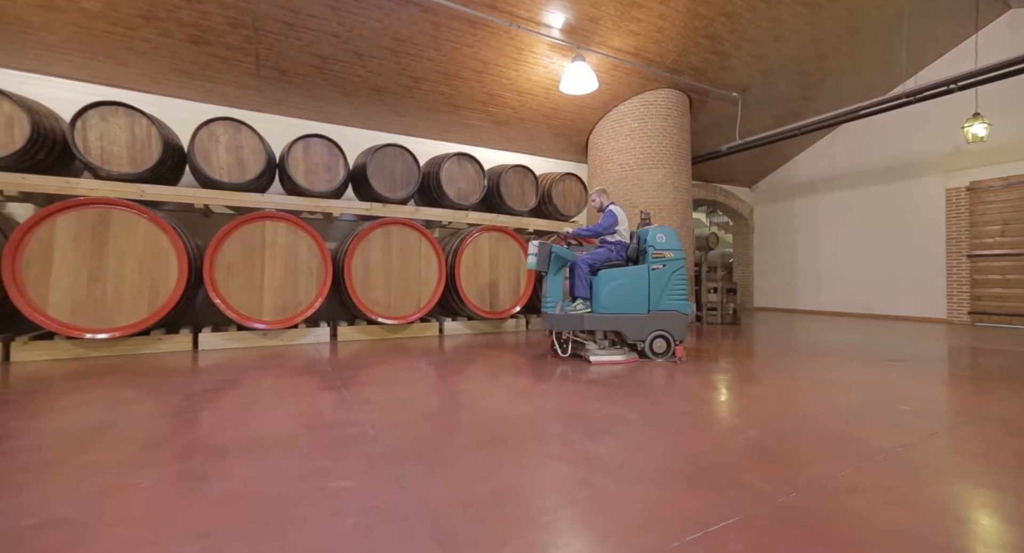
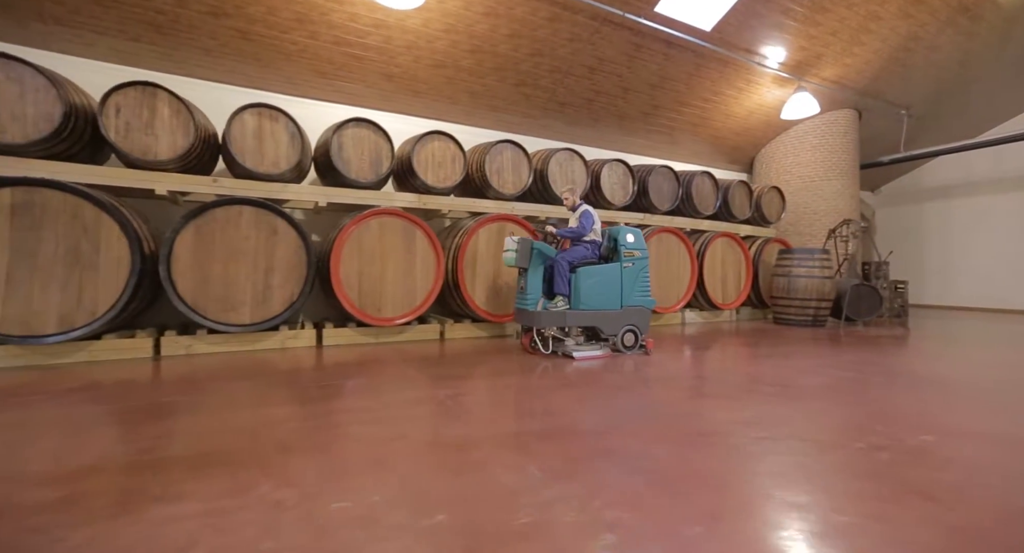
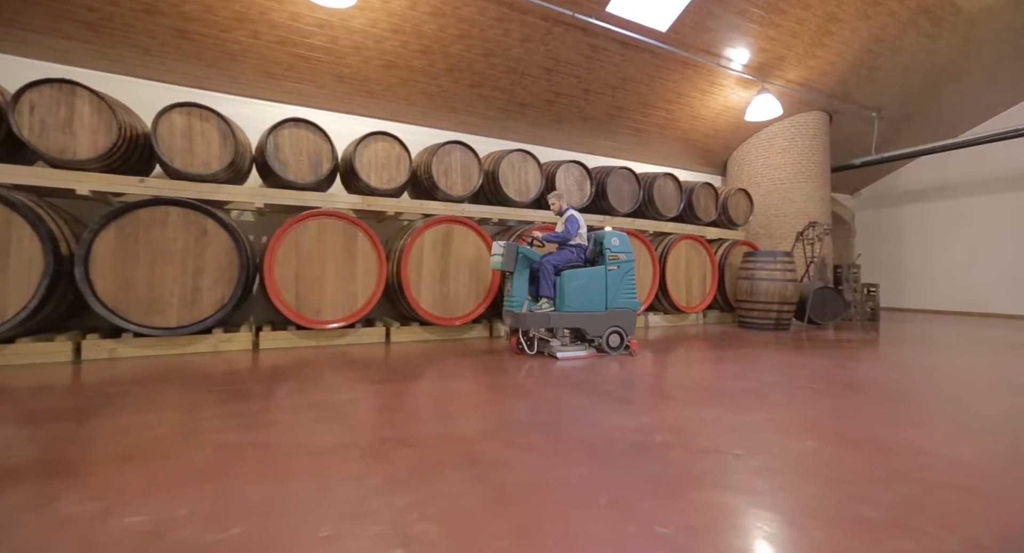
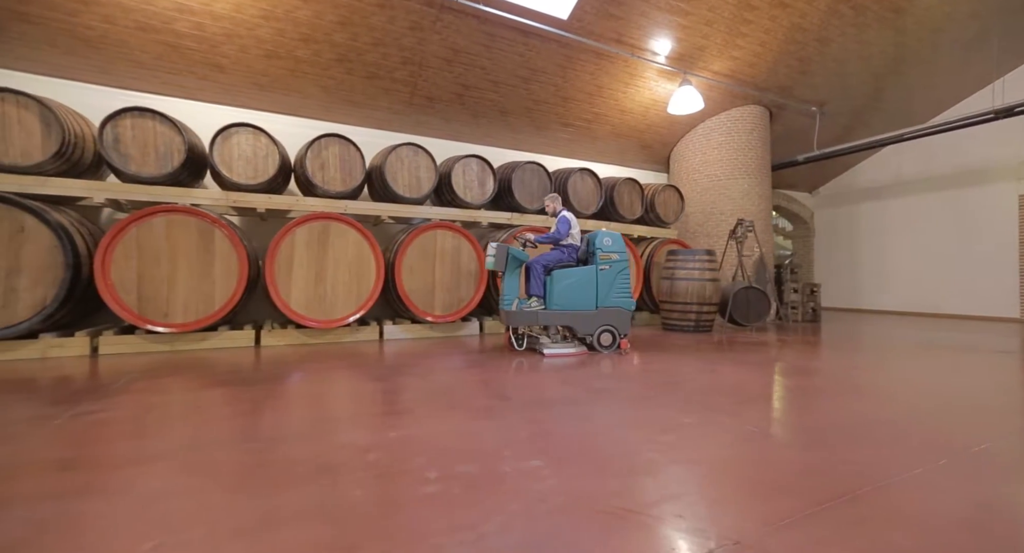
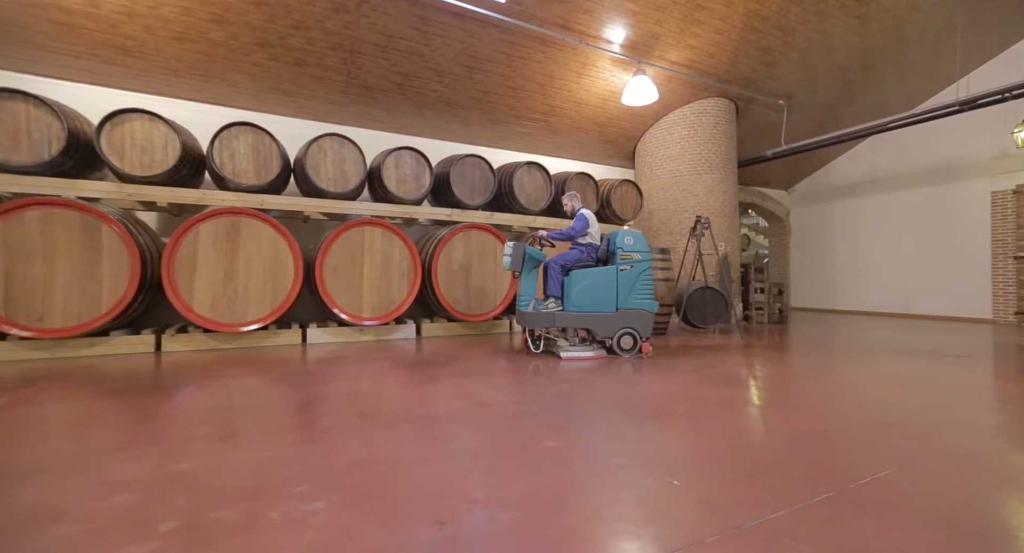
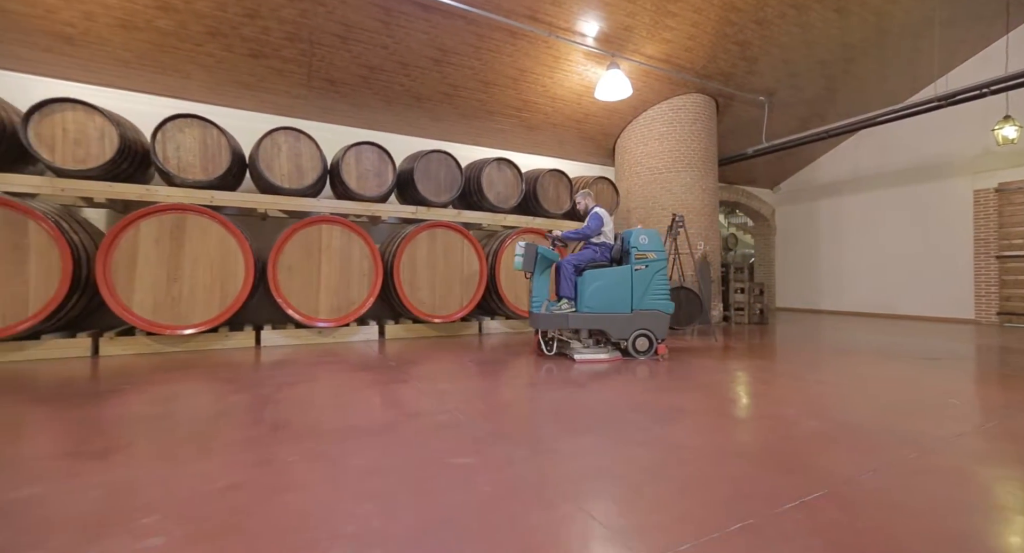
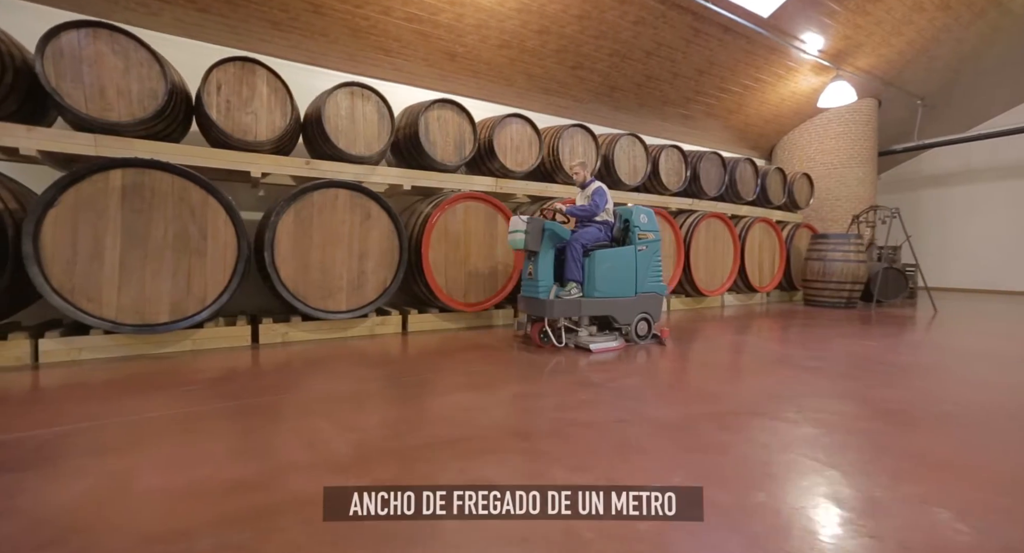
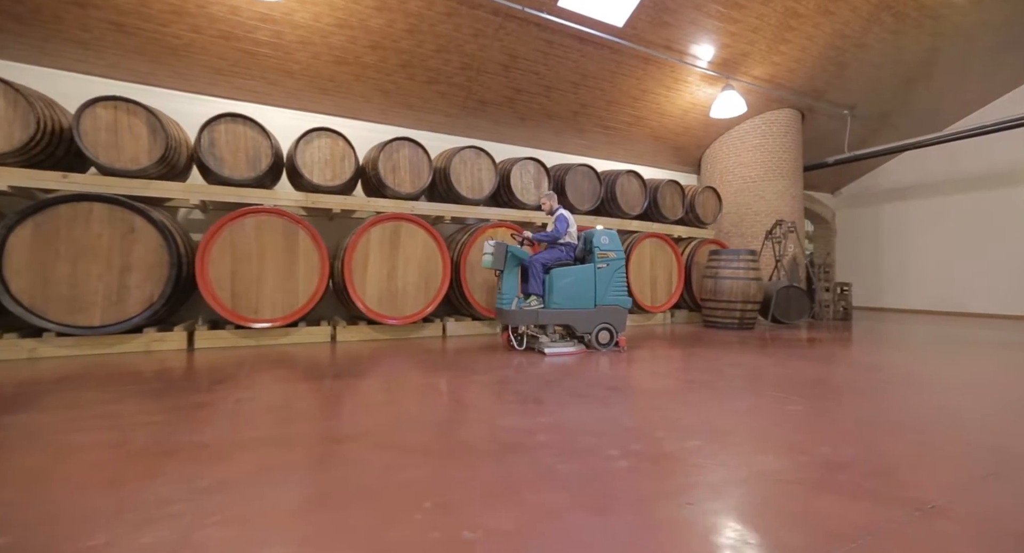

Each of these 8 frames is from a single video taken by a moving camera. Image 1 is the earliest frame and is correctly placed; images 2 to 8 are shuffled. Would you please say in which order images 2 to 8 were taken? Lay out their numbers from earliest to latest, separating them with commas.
6, 5, 4, 8, 3, 2, 7
